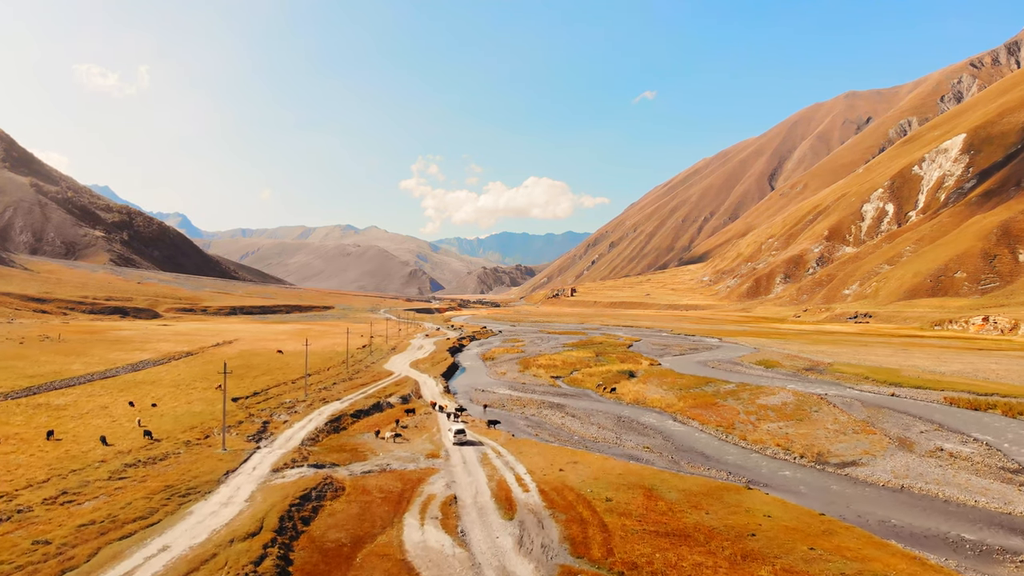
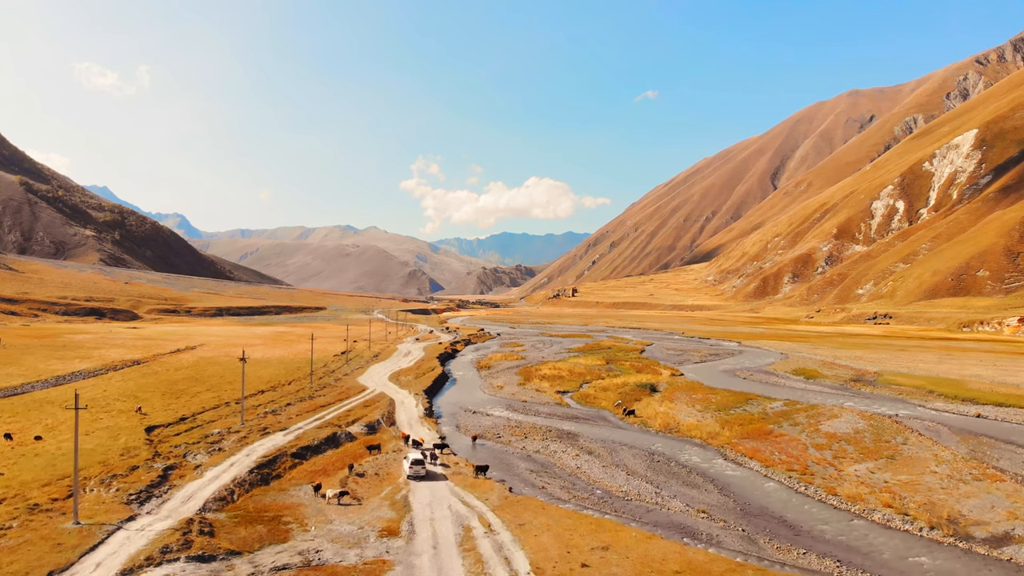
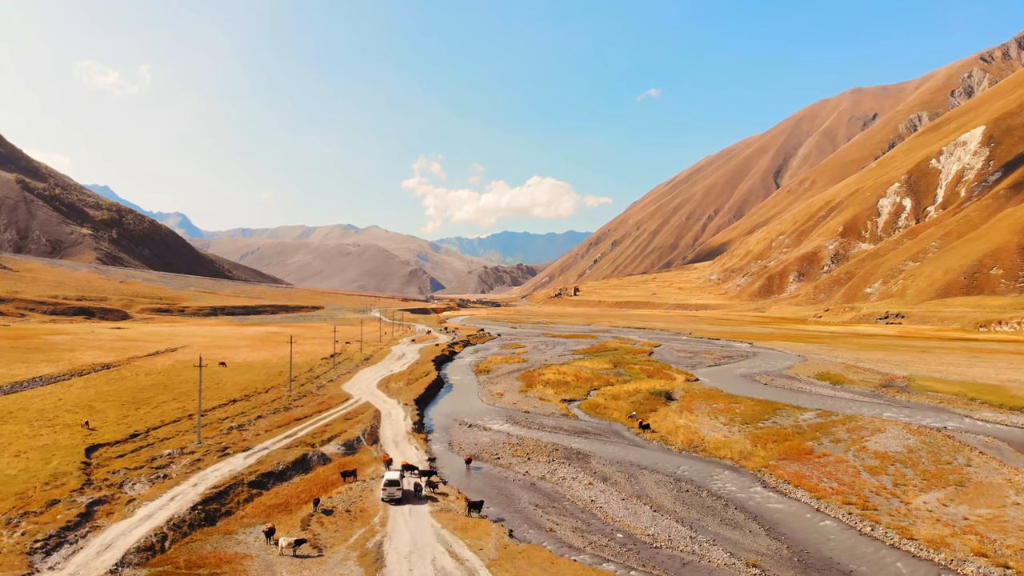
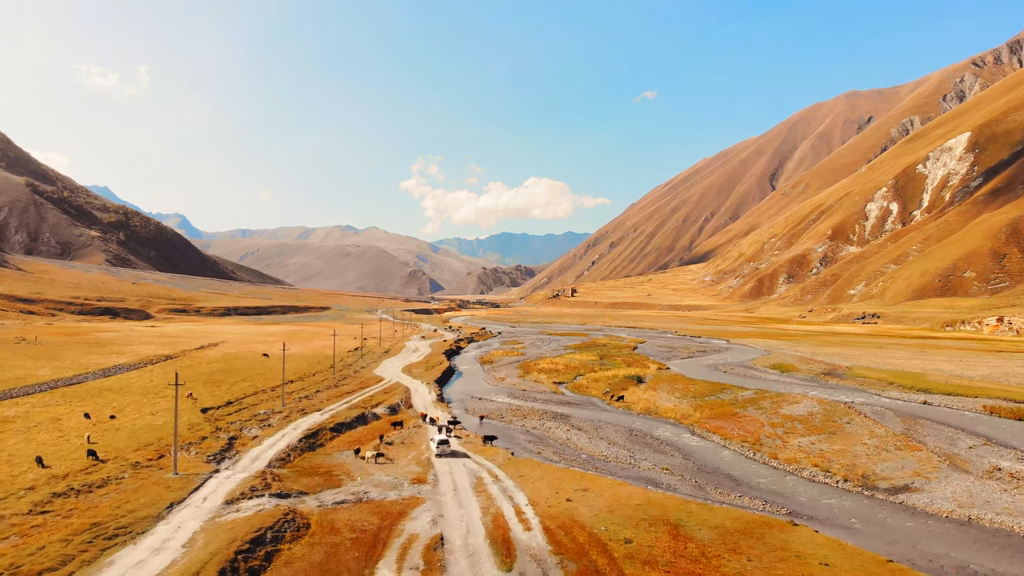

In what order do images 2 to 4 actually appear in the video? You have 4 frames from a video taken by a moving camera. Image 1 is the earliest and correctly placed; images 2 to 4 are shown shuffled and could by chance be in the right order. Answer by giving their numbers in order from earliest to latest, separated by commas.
4, 2, 3
